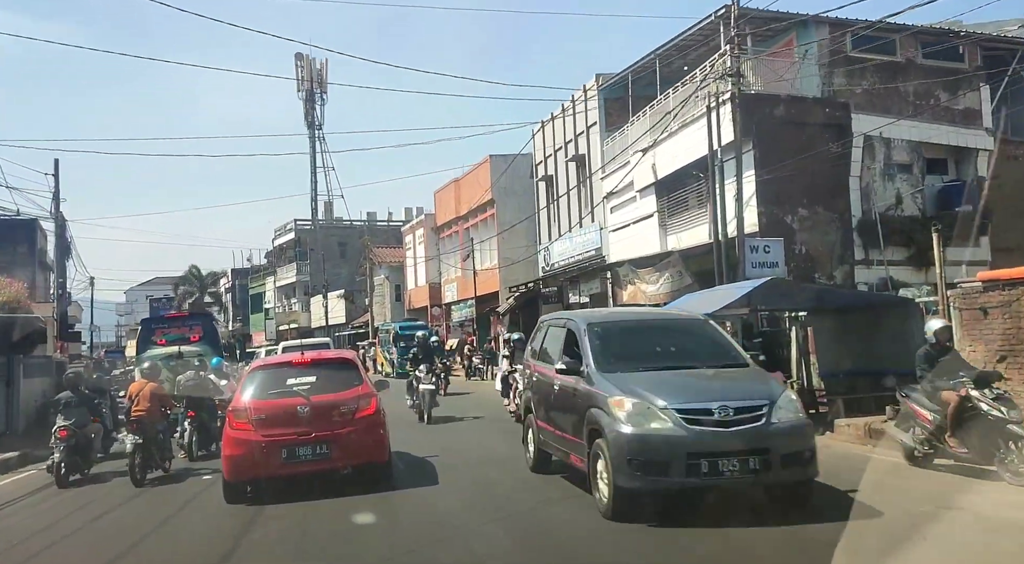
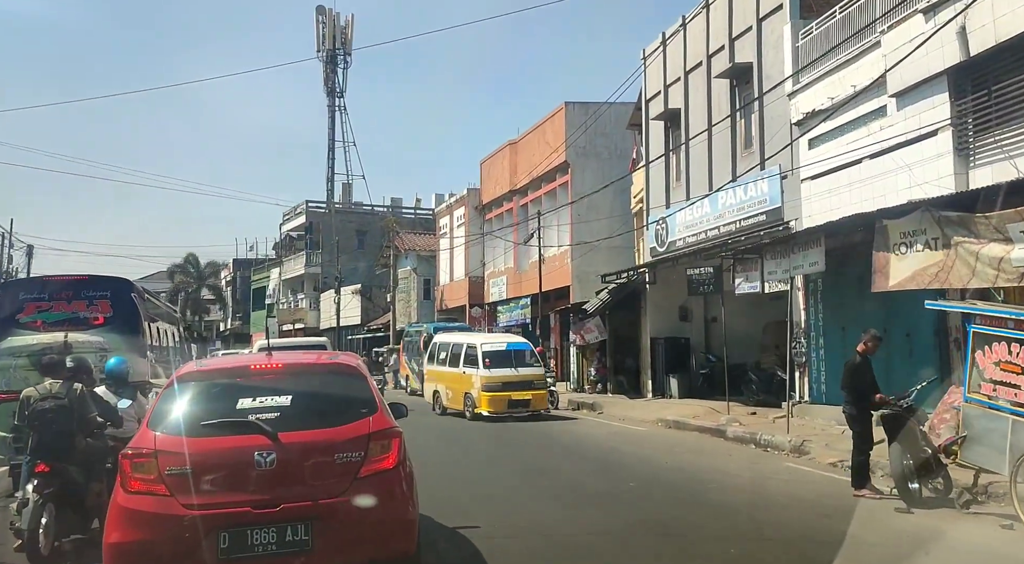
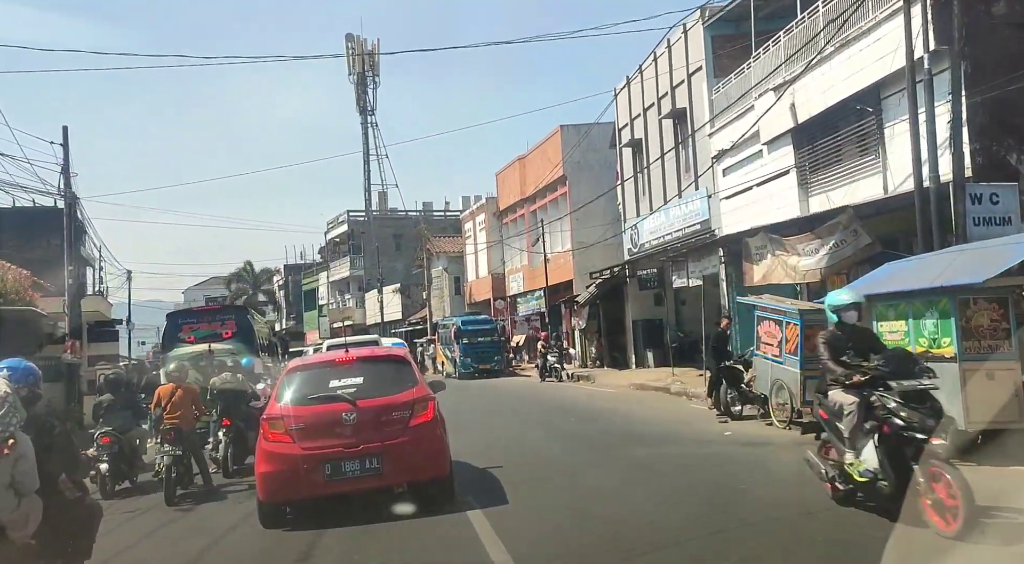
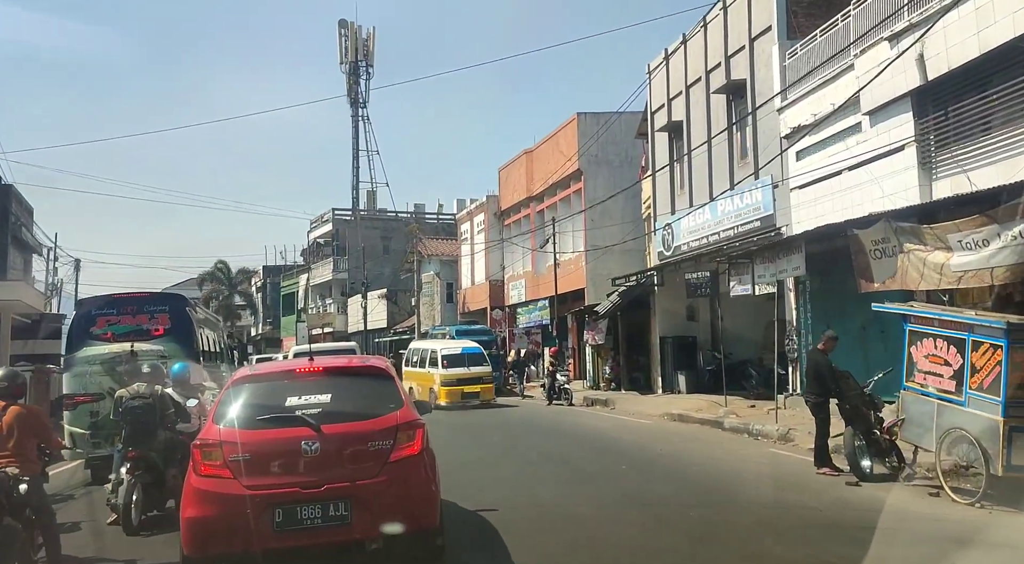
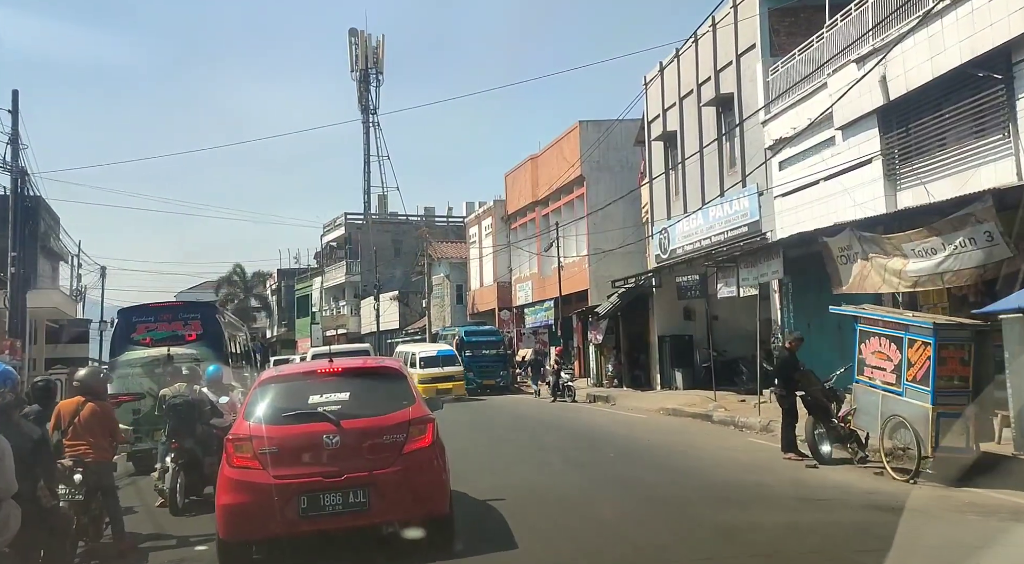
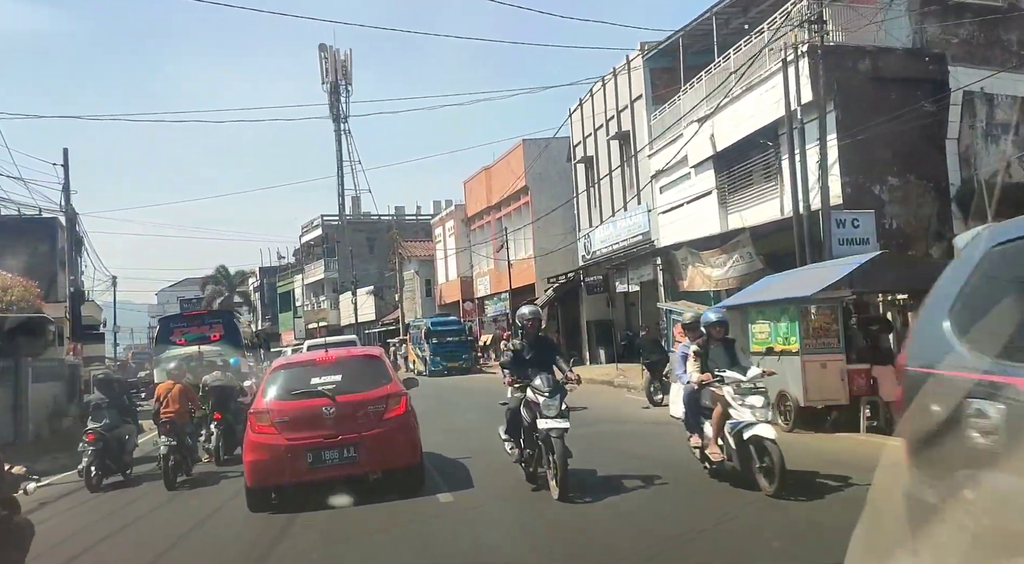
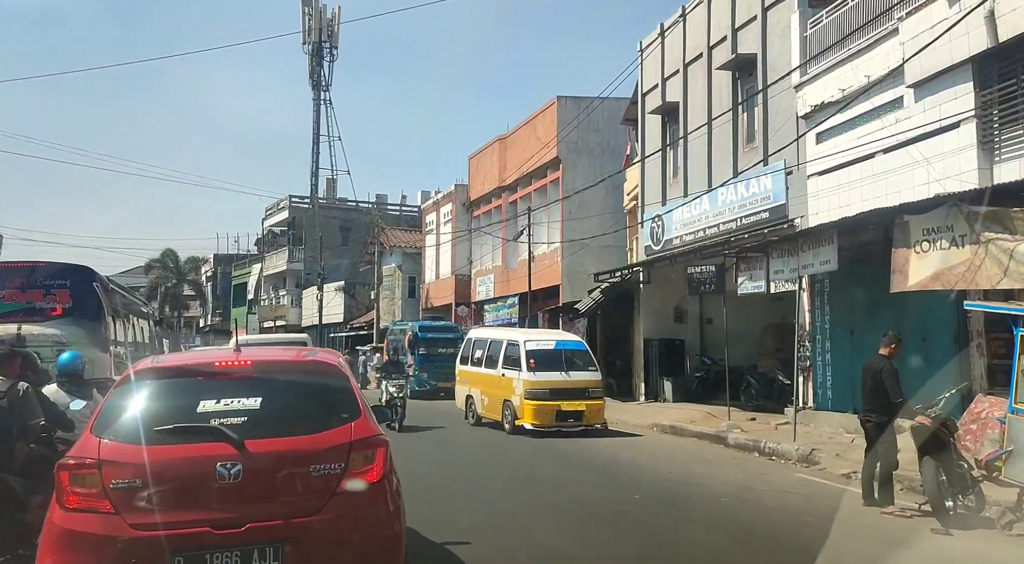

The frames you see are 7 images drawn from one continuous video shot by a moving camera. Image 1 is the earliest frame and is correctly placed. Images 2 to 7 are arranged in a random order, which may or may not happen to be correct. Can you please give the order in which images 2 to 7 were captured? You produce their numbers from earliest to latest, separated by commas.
6, 3, 5, 4, 2, 7
